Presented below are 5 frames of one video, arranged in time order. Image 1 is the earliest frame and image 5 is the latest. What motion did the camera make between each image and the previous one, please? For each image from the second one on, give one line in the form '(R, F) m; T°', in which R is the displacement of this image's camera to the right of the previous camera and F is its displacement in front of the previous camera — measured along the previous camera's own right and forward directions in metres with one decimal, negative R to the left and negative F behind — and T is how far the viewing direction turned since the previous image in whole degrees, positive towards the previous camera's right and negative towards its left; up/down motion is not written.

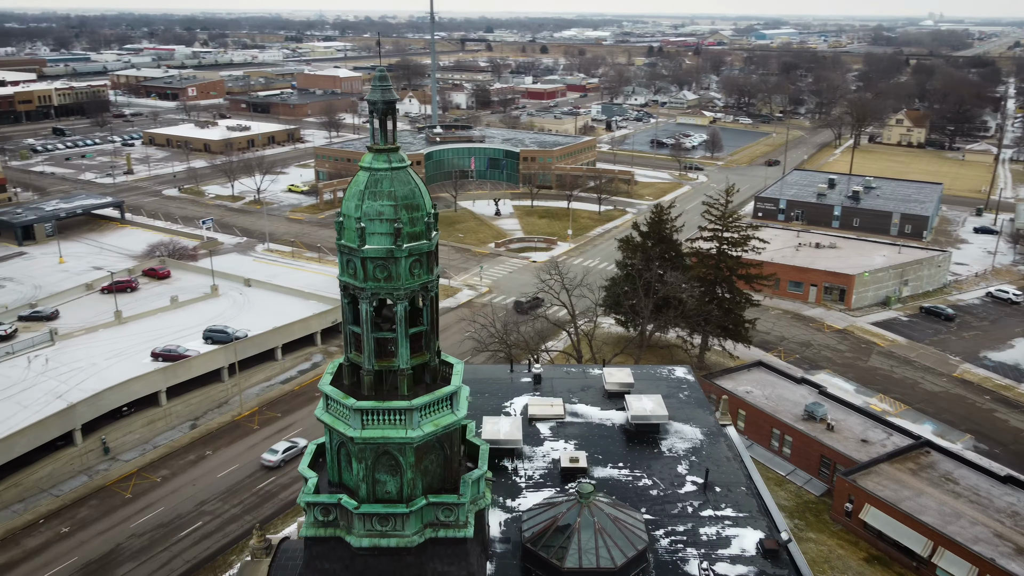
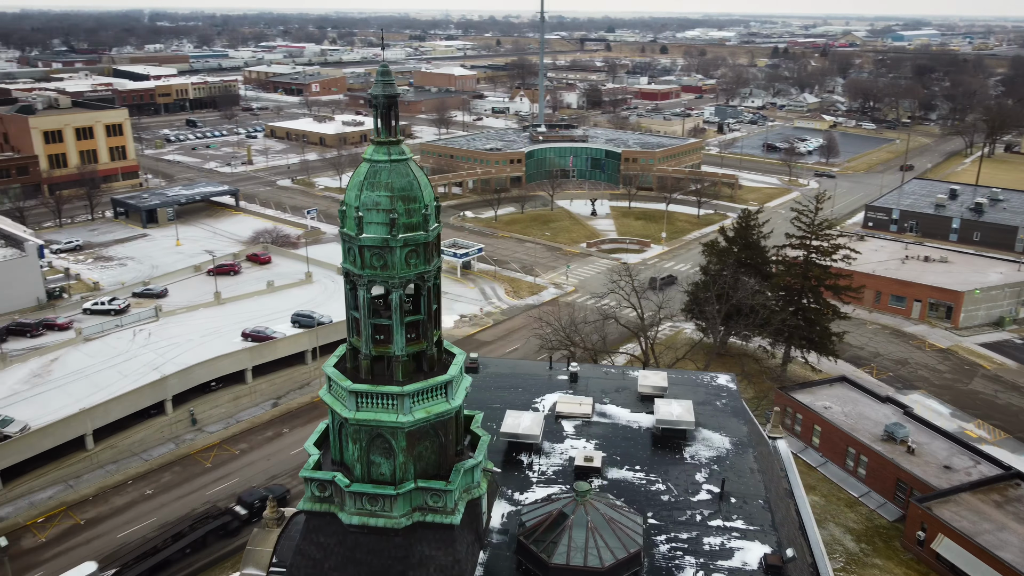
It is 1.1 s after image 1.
(+2.1, 0.0) m; -8°
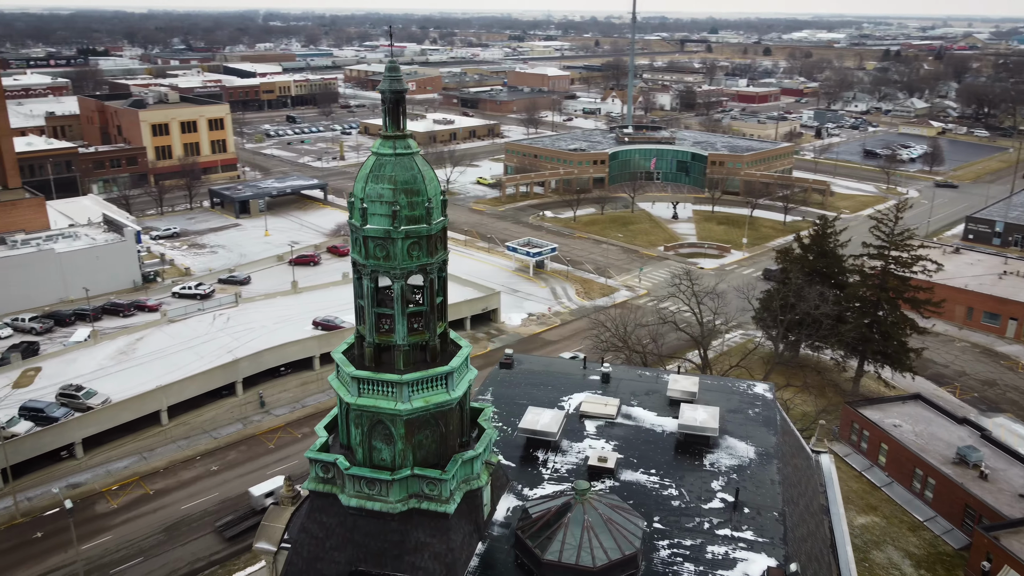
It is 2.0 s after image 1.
(+1.7, 0.0) m; -6°
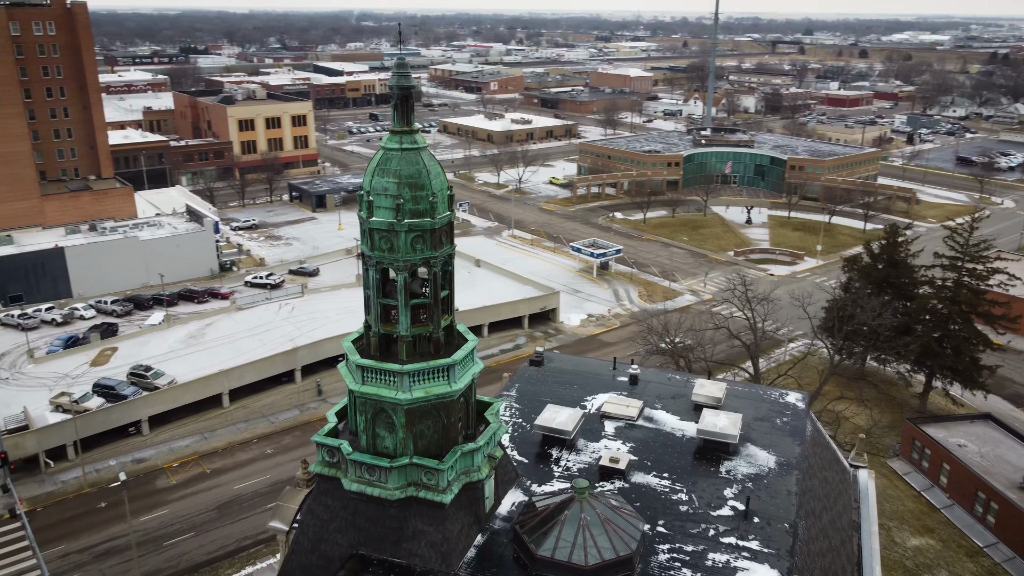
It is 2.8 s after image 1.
(+1.5, -0.1) m; -6°
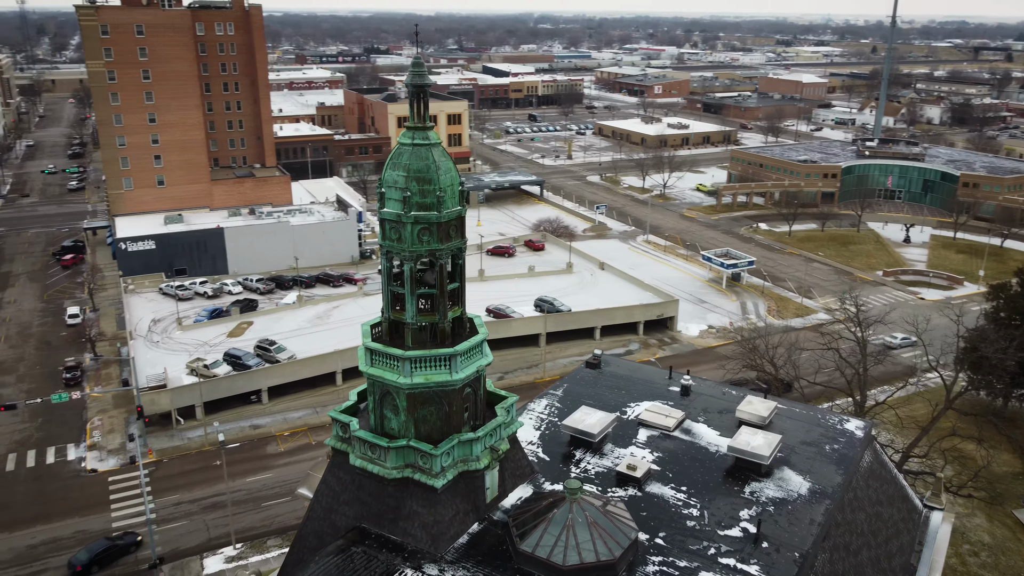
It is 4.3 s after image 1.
(+3.1, 0.0) m; -11°
